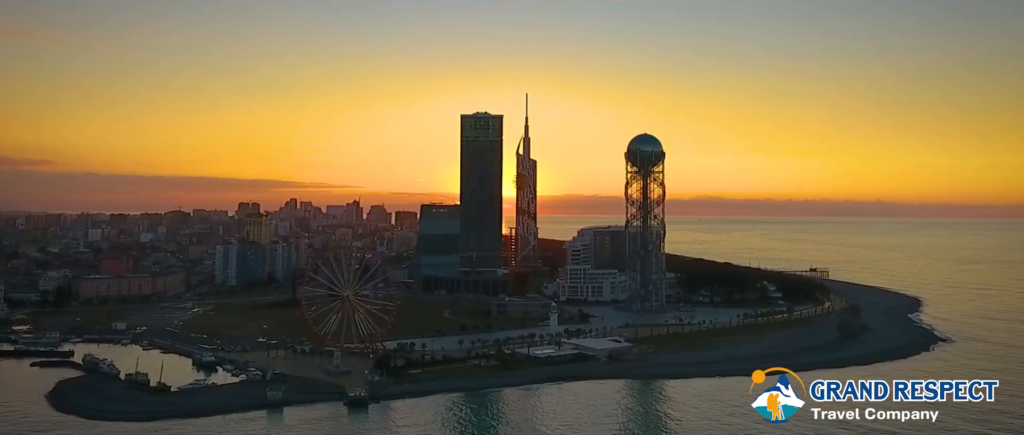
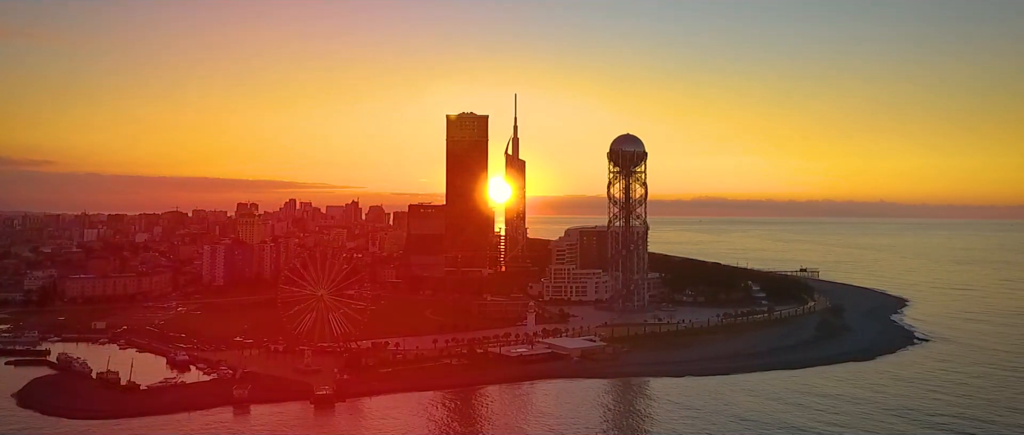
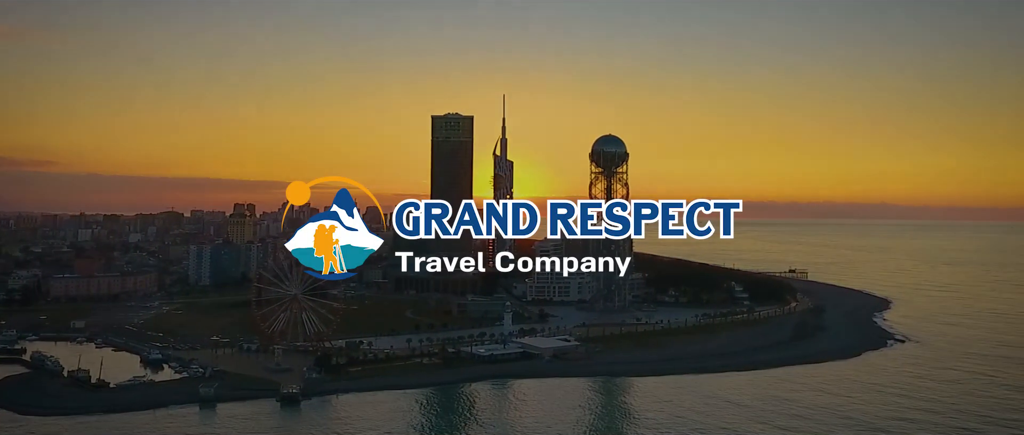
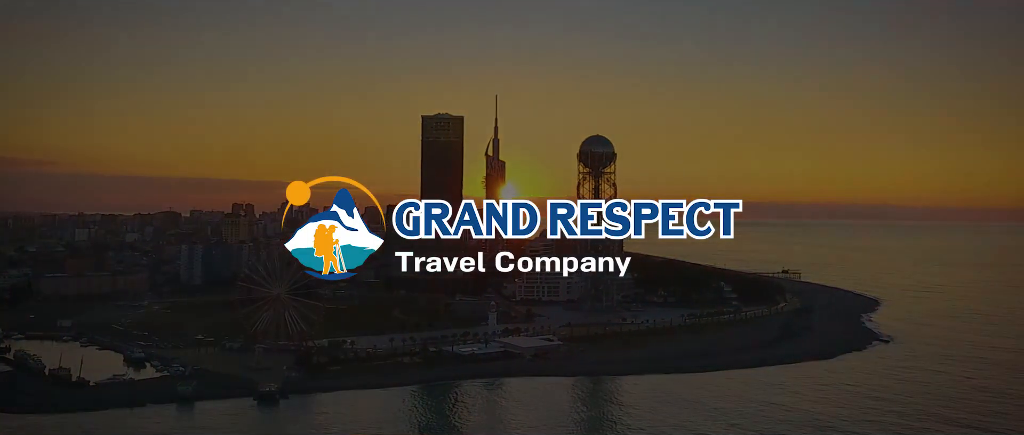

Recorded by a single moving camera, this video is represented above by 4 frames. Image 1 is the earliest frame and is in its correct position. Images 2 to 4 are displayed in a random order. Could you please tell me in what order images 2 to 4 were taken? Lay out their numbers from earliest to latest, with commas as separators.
2, 3, 4
